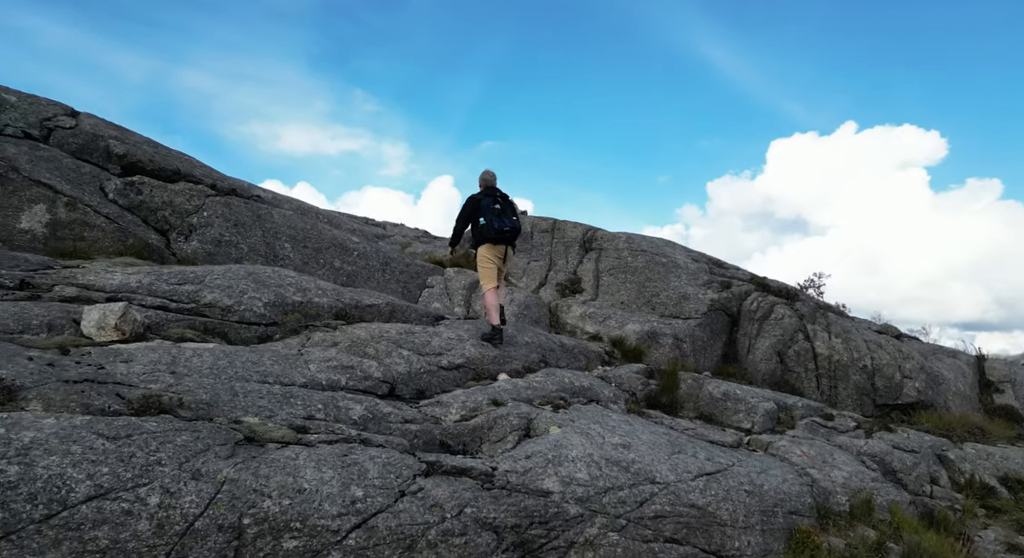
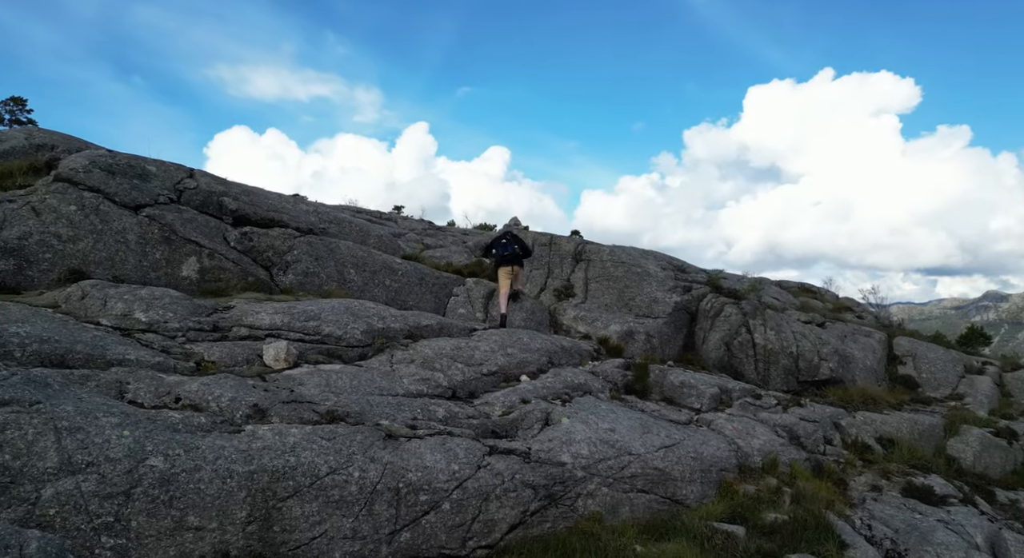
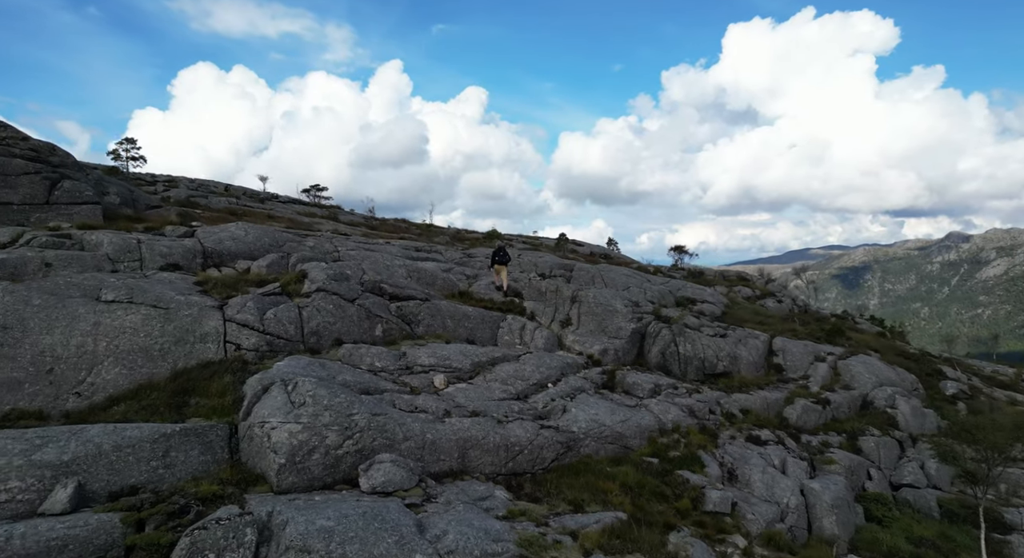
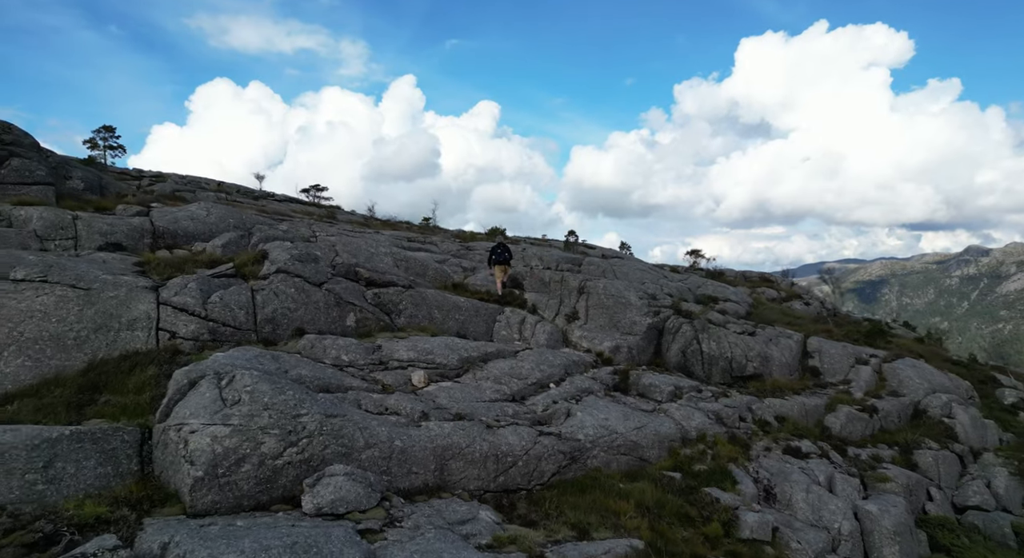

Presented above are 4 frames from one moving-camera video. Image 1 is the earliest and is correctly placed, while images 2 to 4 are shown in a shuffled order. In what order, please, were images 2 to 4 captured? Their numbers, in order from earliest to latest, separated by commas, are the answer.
2, 4, 3
